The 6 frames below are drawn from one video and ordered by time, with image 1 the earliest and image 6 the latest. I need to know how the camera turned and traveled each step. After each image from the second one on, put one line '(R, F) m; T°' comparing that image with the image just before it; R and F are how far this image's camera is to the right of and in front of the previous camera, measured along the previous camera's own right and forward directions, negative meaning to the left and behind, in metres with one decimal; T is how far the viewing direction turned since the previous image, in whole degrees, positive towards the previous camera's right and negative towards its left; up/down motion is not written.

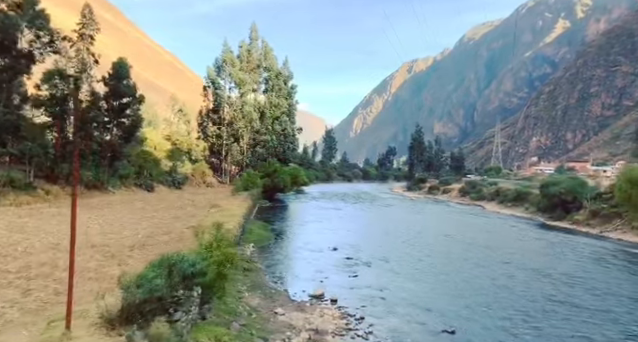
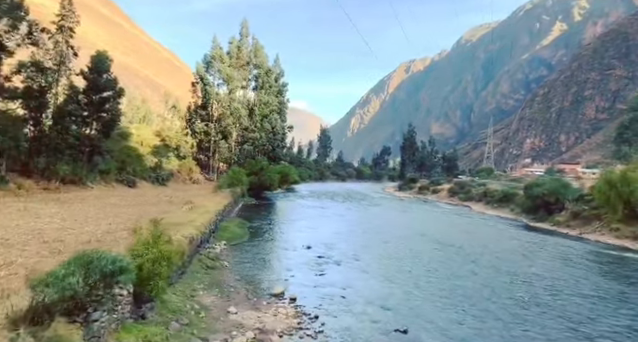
(+1.2, +0.3) m; +1°
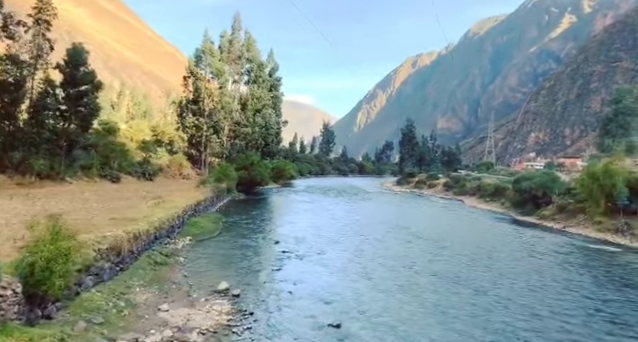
(+2.0, +0.6) m; 0°
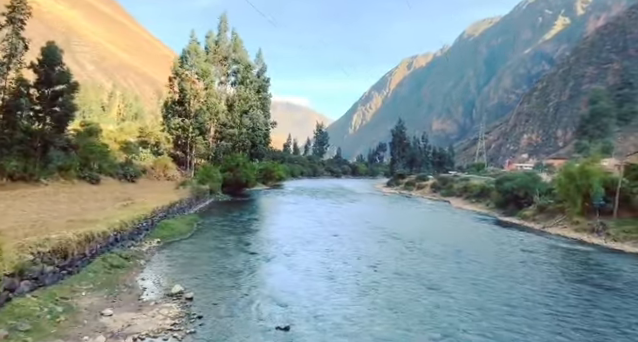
(+1.3, +0.3) m; +1°
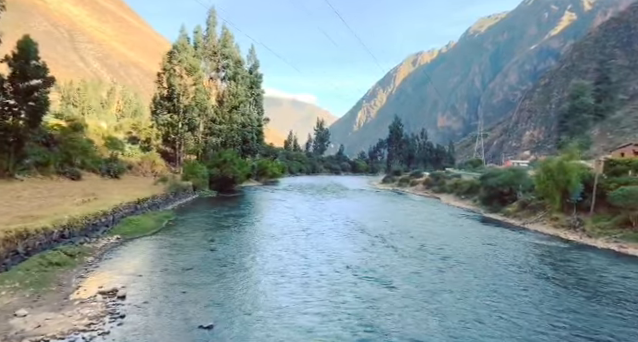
(+2.1, +0.5) m; 0°
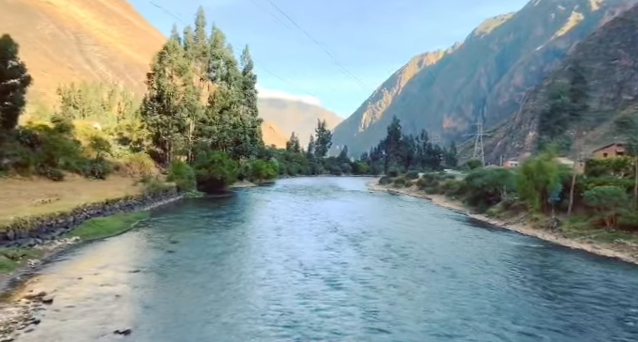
(+2.1, +0.5) m; 0°
